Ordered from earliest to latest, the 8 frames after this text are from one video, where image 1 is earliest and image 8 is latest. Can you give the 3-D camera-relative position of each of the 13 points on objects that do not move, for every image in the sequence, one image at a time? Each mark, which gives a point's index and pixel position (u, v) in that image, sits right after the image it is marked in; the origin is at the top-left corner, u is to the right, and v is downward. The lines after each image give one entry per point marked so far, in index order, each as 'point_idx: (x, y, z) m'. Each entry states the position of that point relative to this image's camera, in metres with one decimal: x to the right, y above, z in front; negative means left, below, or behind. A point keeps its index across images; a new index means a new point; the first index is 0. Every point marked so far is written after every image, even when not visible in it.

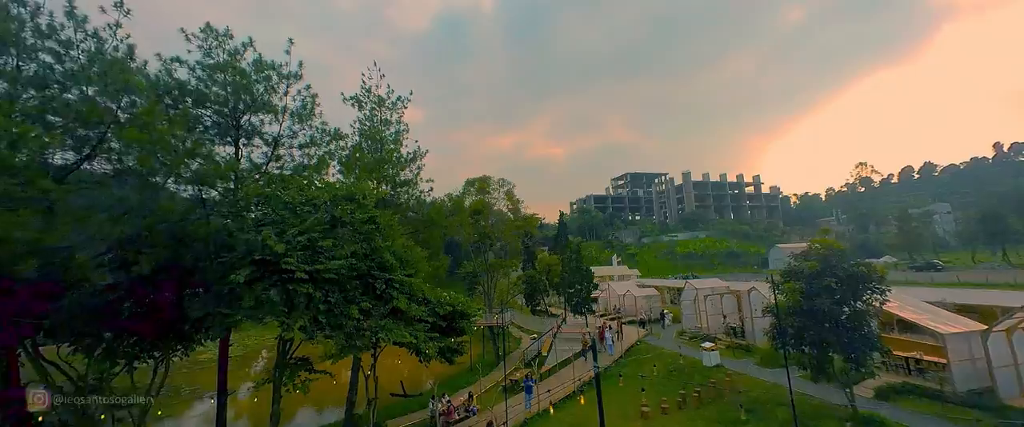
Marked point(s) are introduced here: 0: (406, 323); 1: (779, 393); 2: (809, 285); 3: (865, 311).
0: (-4.2, -4.4, +14.4) m
1: (+12.8, -8.5, +16.7) m
2: (+11.6, -2.7, +14.0) m
3: (+13.2, -3.7, +13.3) m
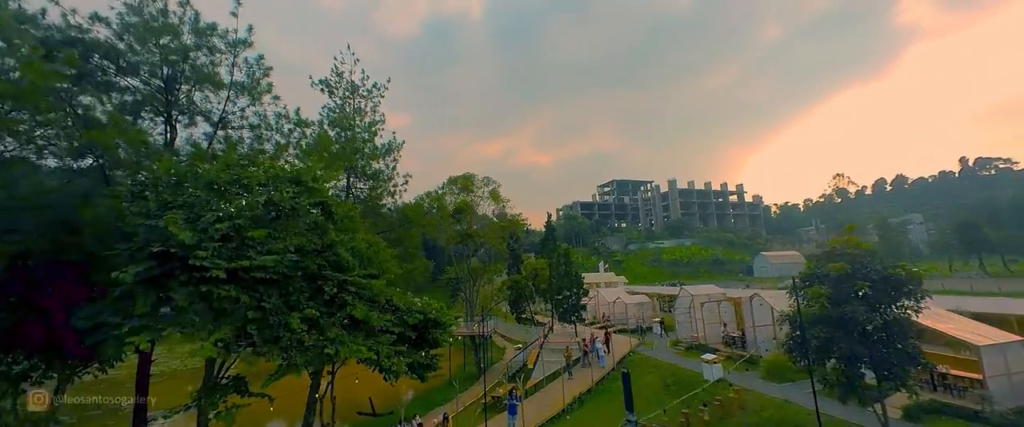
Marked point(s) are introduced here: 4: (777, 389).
0: (-4.9, -4.0, +11.9) m
1: (+12.0, -8.3, +14.8) m
2: (+11.0, -2.5, +12.2) m
3: (+12.6, -3.5, +11.6) m
4: (+13.1, -8.7, +17.8) m
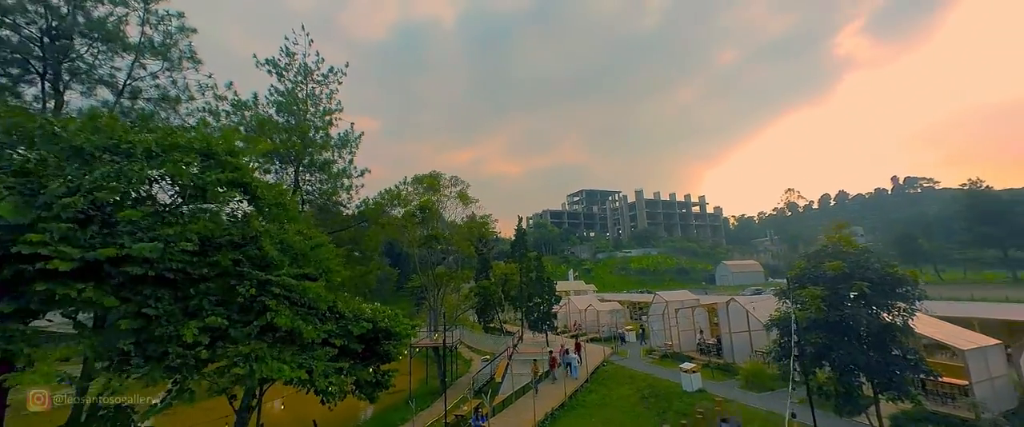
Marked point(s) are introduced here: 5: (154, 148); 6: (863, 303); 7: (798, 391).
0: (-5.8, -3.6, +9.6) m
1: (+10.7, -8.3, +13.7) m
2: (+10.0, -2.4, +11.2) m
3: (+11.6, -3.3, +10.7) m
4: (+11.6, -8.7, +16.8) m
5: (-8.2, +1.5, +8.3) m
6: (+10.7, -2.7, +10.8) m
7: (+13.7, -8.6, +17.3) m
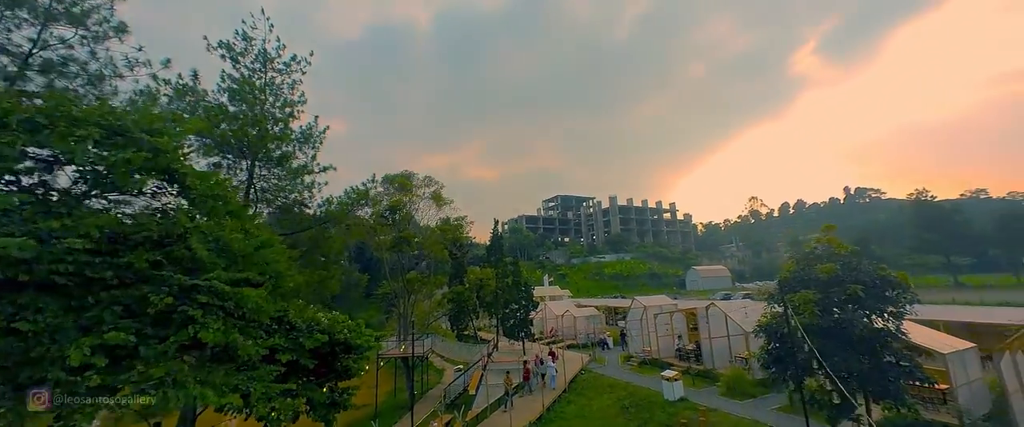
0: (-6.3, -3.4, +8.0) m
1: (+9.8, -8.3, +13.2) m
2: (+9.3, -2.4, +10.7) m
3: (+11.0, -3.3, +10.3) m
4: (+10.4, -8.9, +16.3) m
5: (-8.5, +1.7, +6.6) m
6: (+10.0, -2.7, +10.3) m
7: (+12.6, -8.7, +16.9) m
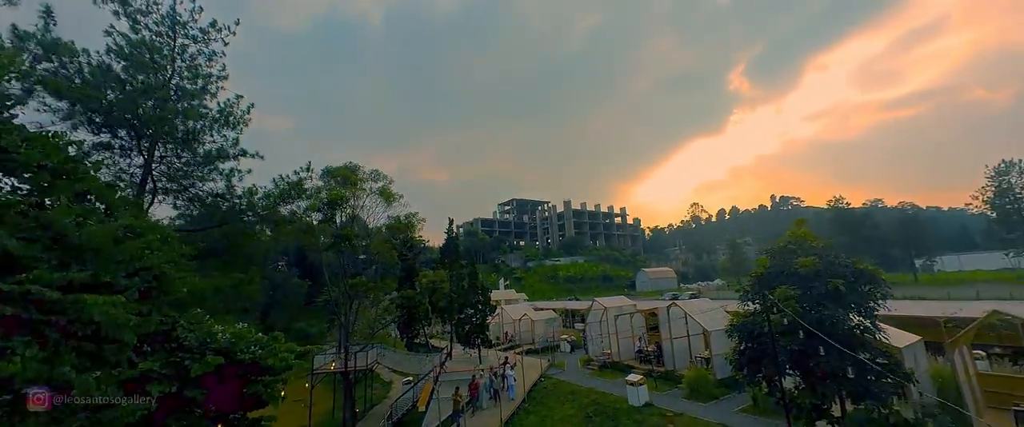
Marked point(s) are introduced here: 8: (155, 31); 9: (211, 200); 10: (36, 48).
0: (-7.0, -3.0, +5.5) m
1: (+8.3, -8.1, +12.6) m
2: (+8.2, -2.1, +10.1) m
3: (+9.9, -3.1, +10.0) m
4: (+8.6, -8.7, +15.8) m
5: (-9.0, +2.2, +3.9) m
6: (+9.0, -2.5, +9.8) m
7: (+10.6, -8.5, +16.6) m
8: (-16.7, +8.6, +16.8) m
9: (-14.1, +0.7, +16.7) m
10: (-17.1, +6.0, +12.9) m
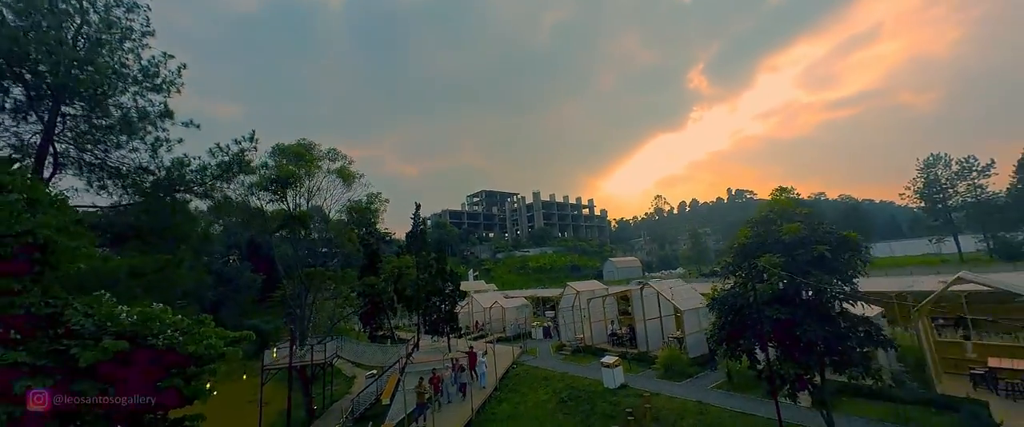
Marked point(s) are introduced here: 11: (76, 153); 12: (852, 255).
0: (-7.2, -2.2, +3.9) m
1: (+7.4, -7.1, +12.4) m
2: (+7.5, -1.2, +9.8) m
3: (+9.2, -2.2, +9.8) m
4: (+7.4, -7.6, +15.6) m
5: (-9.1, +3.0, +2.0) m
6: (+8.3, -1.5, +9.6) m
7: (+9.3, -7.5, +16.6) m
8: (-17.9, +9.6, +14.0) m
9: (-15.3, +1.7, +14.4) m
10: (-17.9, +6.9, +10.2) m
11: (-16.7, +2.4, +13.7) m
12: (+9.3, -1.1, +9.9) m
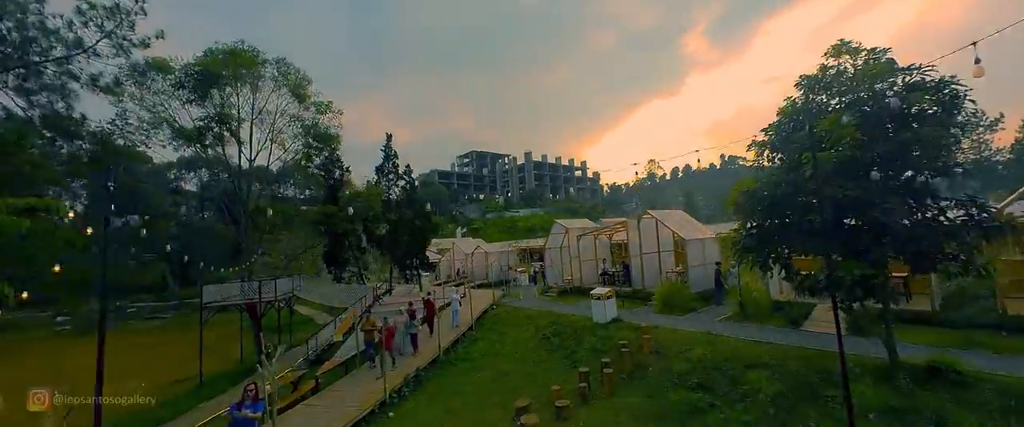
0: (-7.9, +0.4, +0.8) m
1: (+6.5, -3.8, +10.0) m
2: (+6.7, +1.8, +6.9) m
3: (+8.4, +0.9, +7.0) m
4: (+6.4, -4.0, +13.2) m
5: (-9.7, +5.4, -1.6) m
6: (+7.5, +1.5, +6.7) m
7: (+8.3, -3.8, +14.3) m
8: (-18.7, +13.2, +9.6) m
9: (-16.1, +5.3, +10.7) m
10: (-18.7, +10.1, +6.0) m
11: (-17.6, +5.9, +10.0) m
12: (+8.5, +1.9, +7.0) m
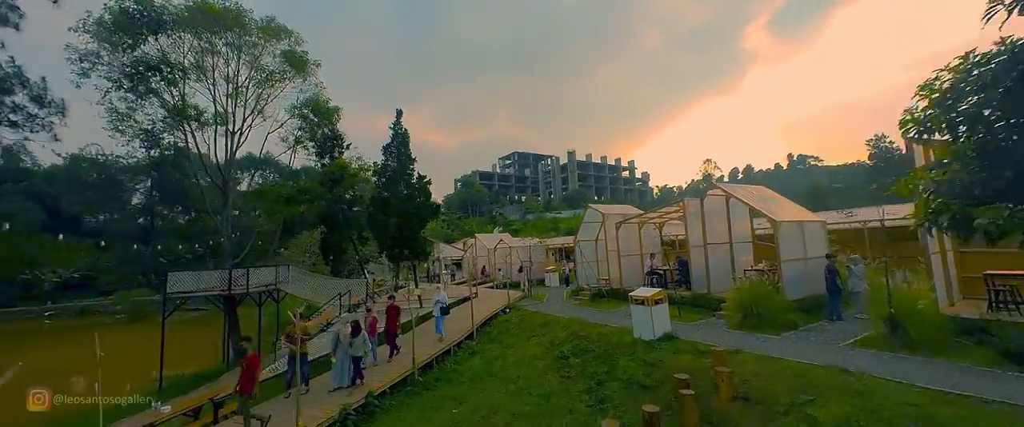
0: (-9.5, +1.6, -2.3) m
1: (+6.0, -2.8, +5.0) m
2: (+5.8, +2.9, +2.0) m
3: (+7.5, +1.9, +1.9) m
4: (+6.3, -3.1, +8.2) m
5: (-11.5, +6.6, -4.4) m
6: (+6.6, +2.6, +1.7) m
7: (+8.3, -2.8, +9.0) m
8: (-19.0, +14.3, +8.0) m
9: (-16.3, +6.4, +8.6) m
10: (-19.4, +11.3, +4.4) m
11: (-17.8, +7.1, +8.1) m
12: (+7.6, +3.0, +1.9) m
